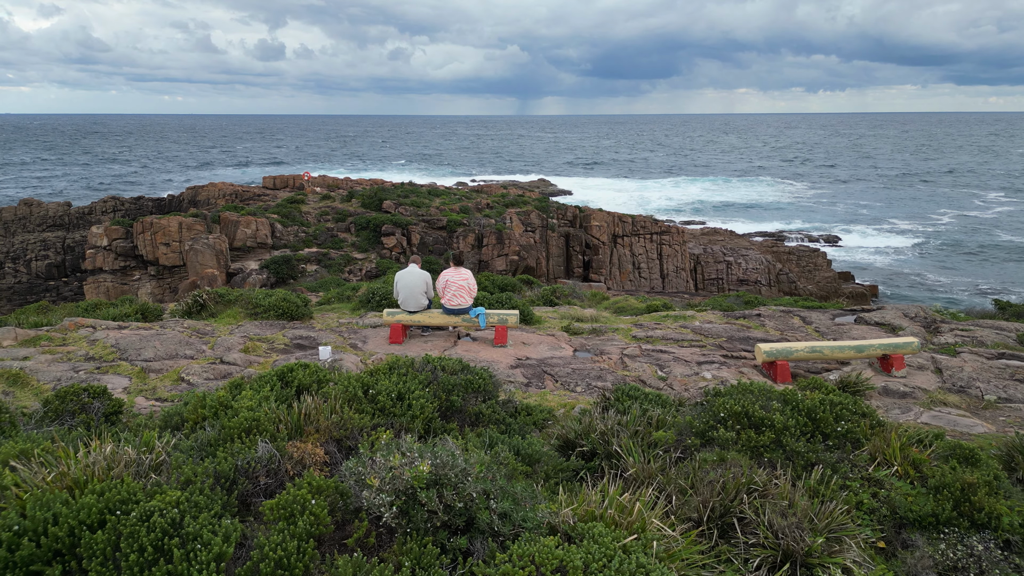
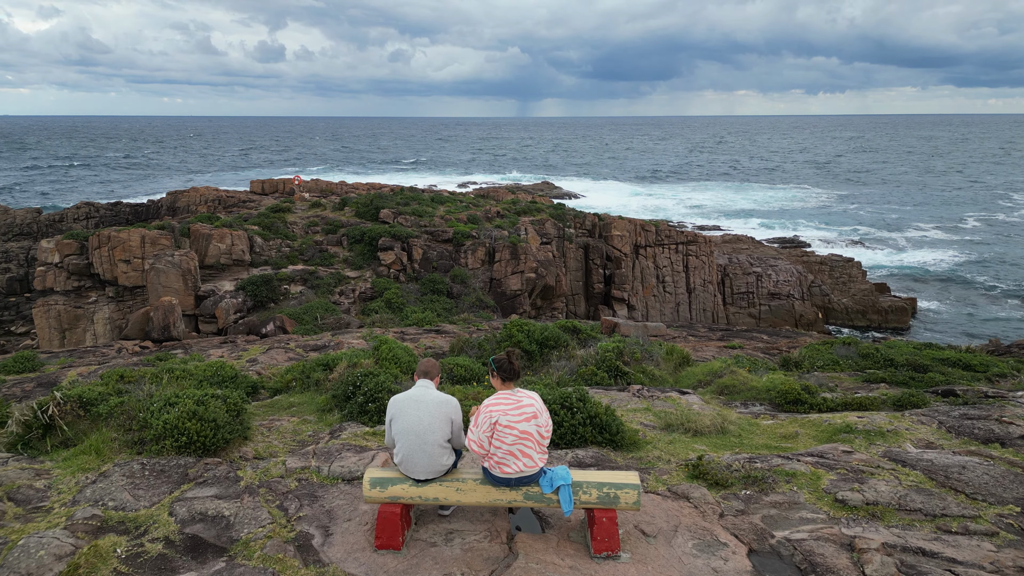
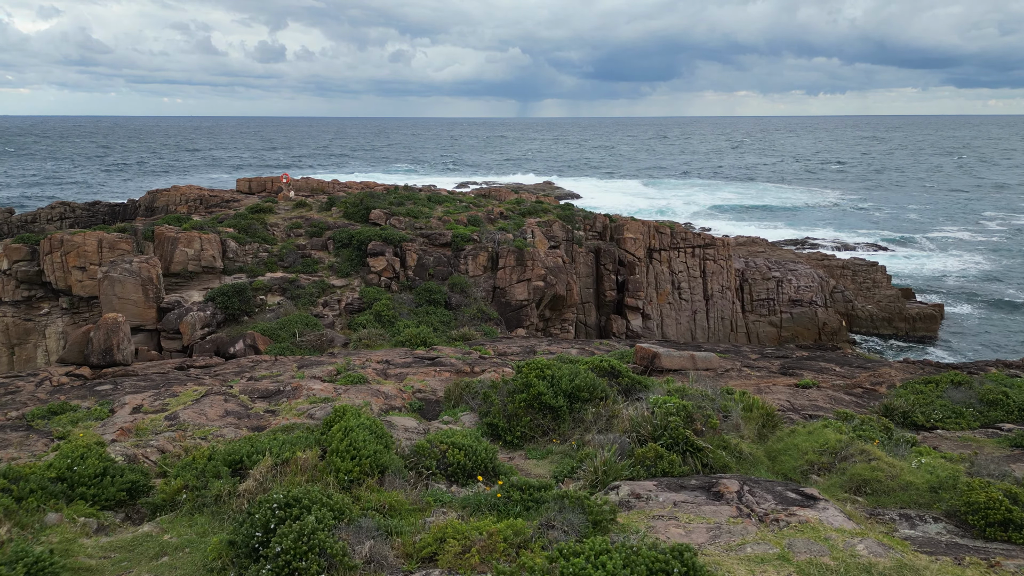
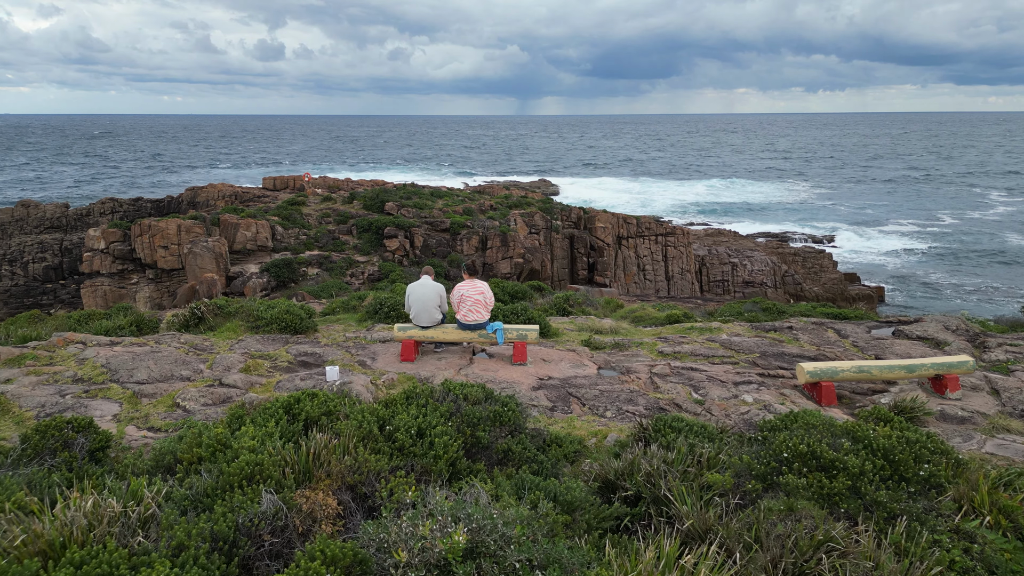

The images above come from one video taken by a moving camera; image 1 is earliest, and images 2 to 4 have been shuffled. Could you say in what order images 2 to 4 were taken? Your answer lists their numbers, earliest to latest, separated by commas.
4, 2, 3
